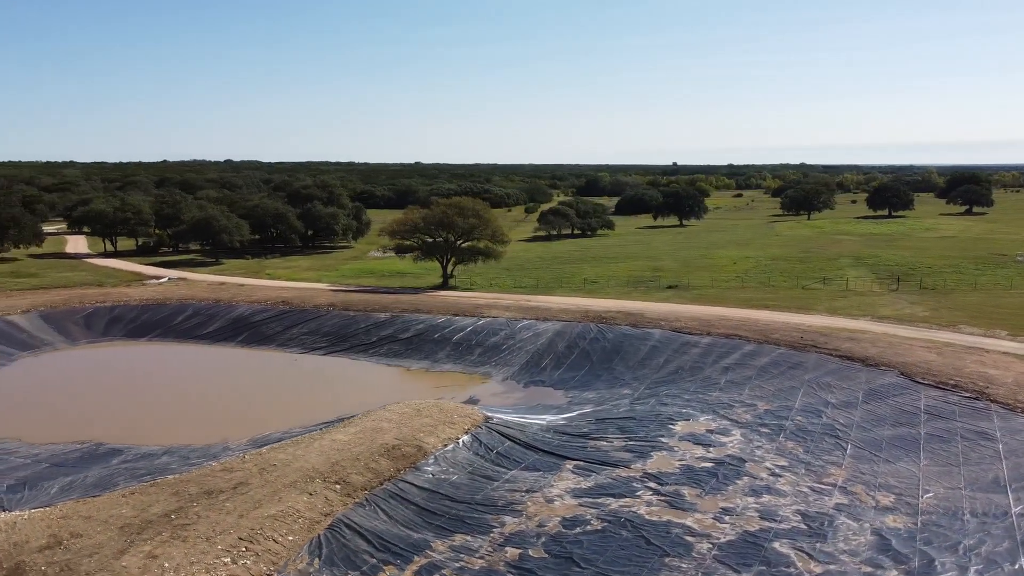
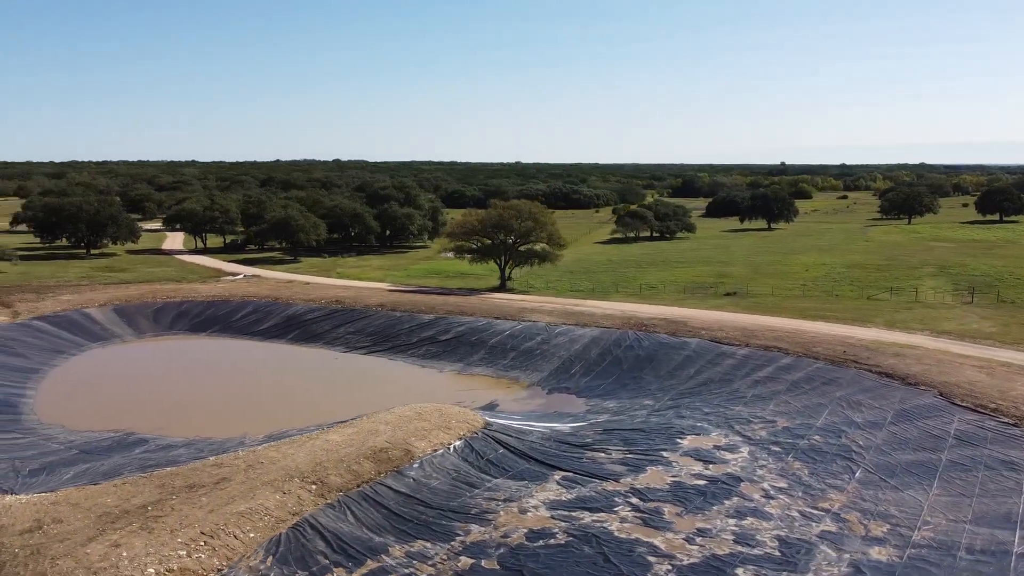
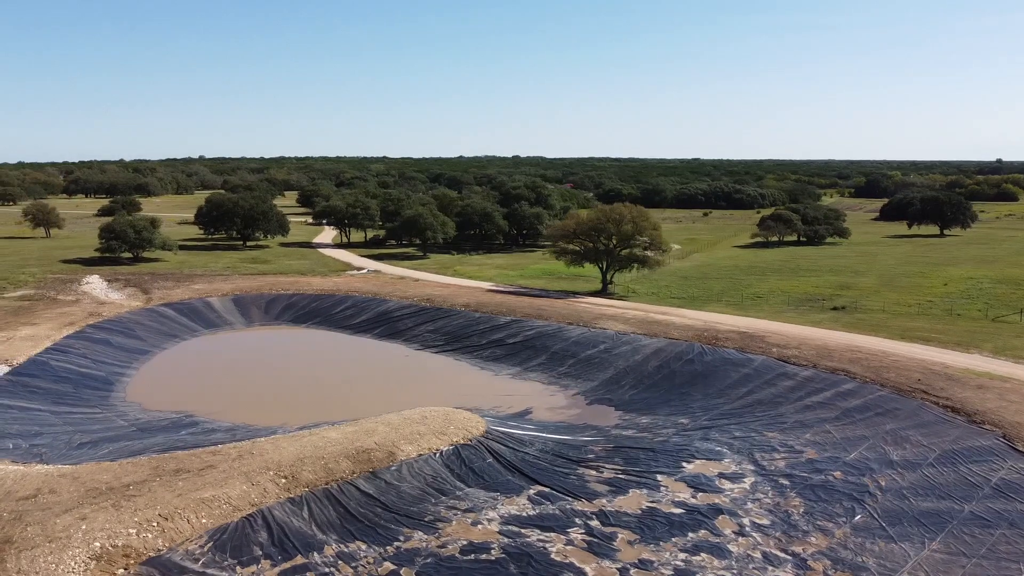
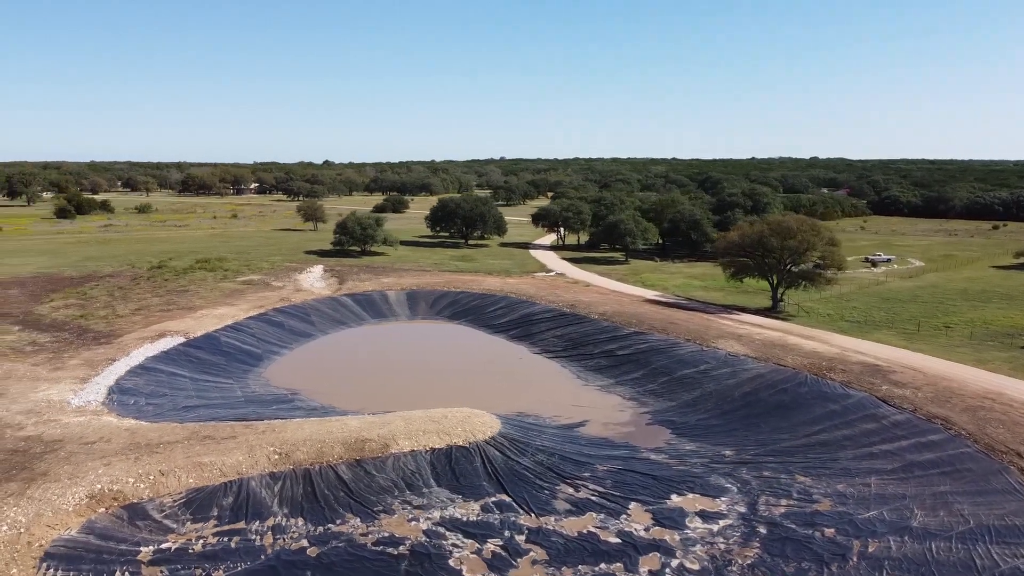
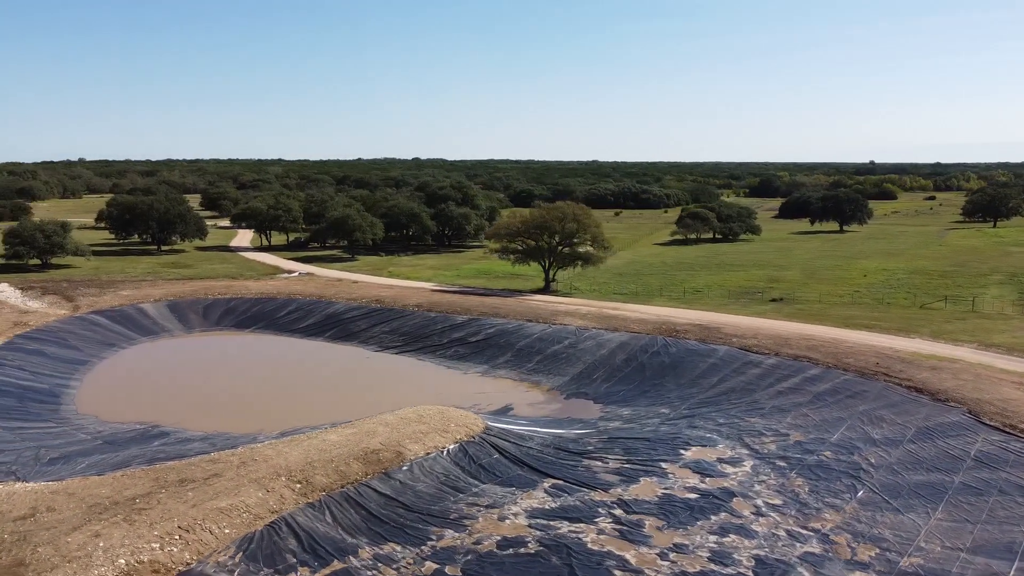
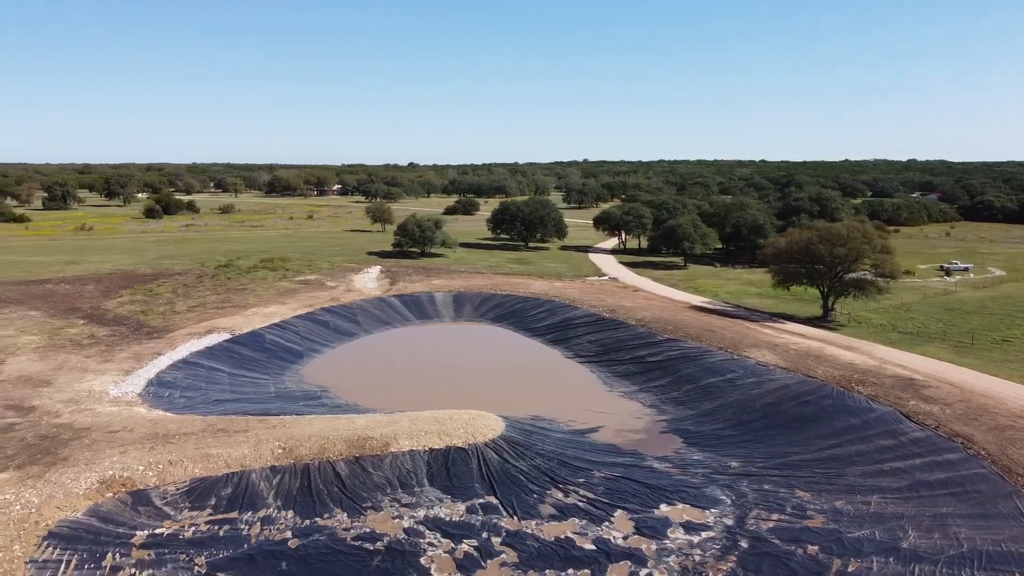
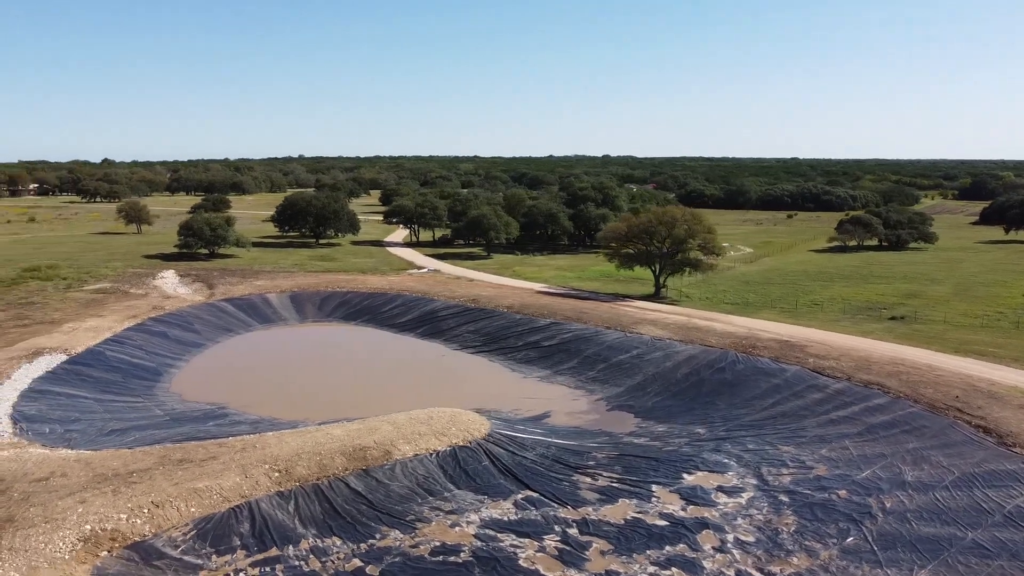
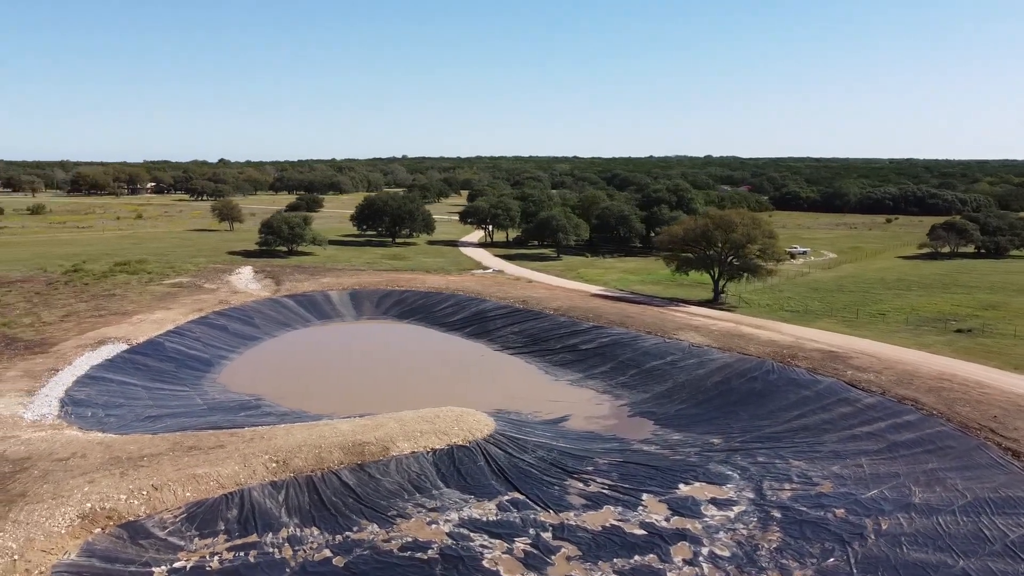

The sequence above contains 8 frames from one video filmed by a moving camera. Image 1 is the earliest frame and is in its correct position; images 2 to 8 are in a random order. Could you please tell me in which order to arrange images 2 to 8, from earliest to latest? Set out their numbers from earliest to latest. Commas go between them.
2, 5, 3, 7, 8, 4, 6
